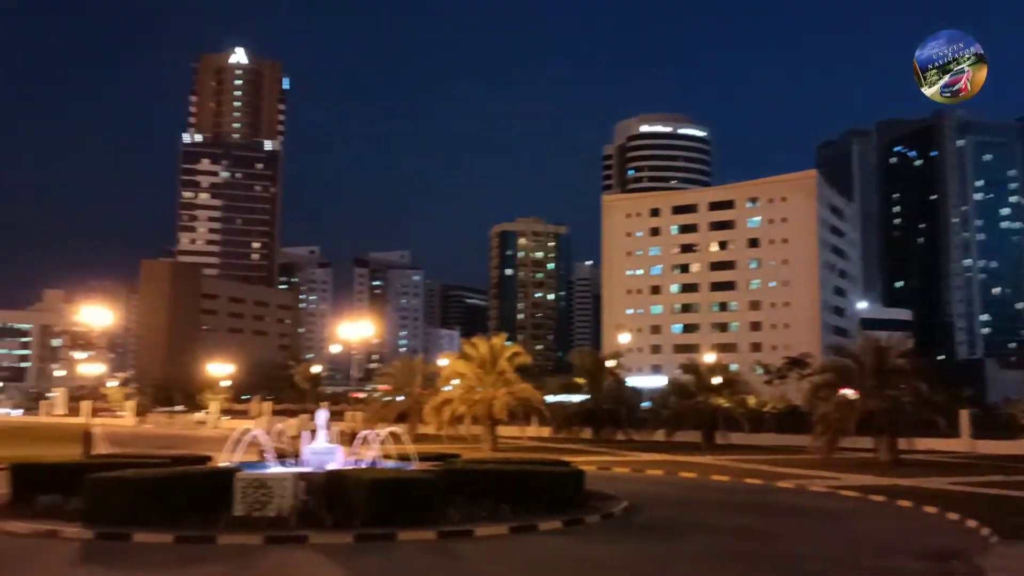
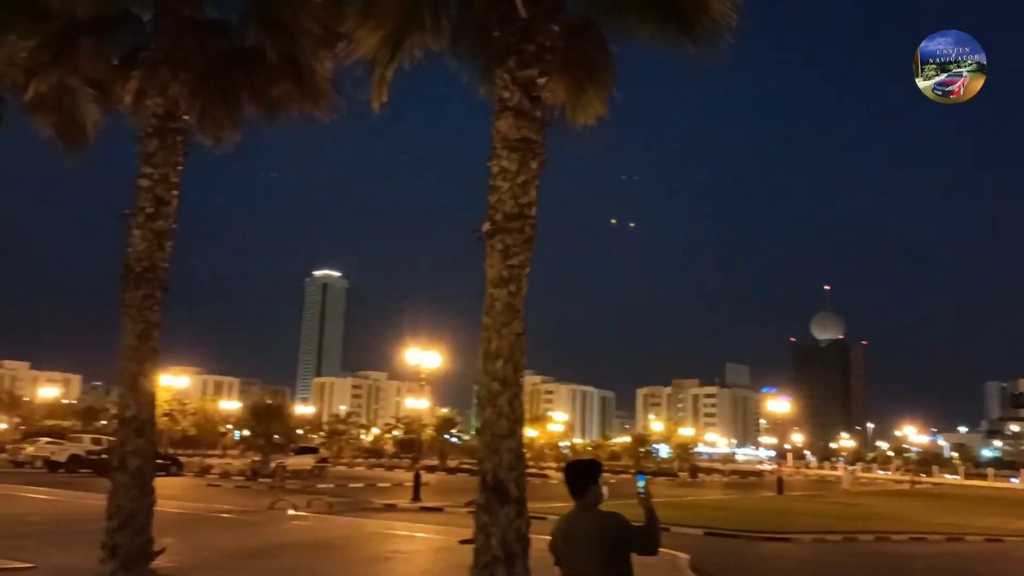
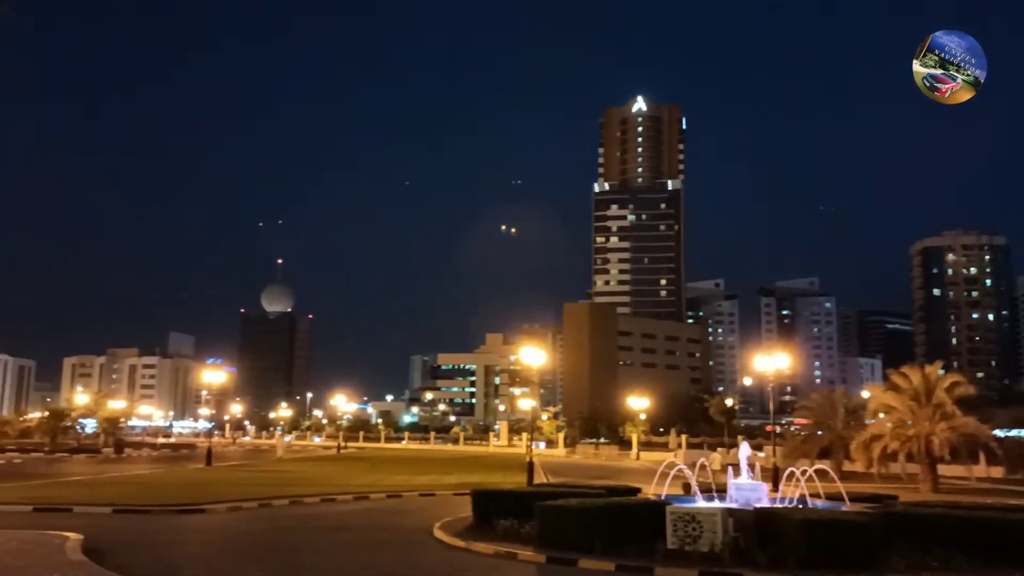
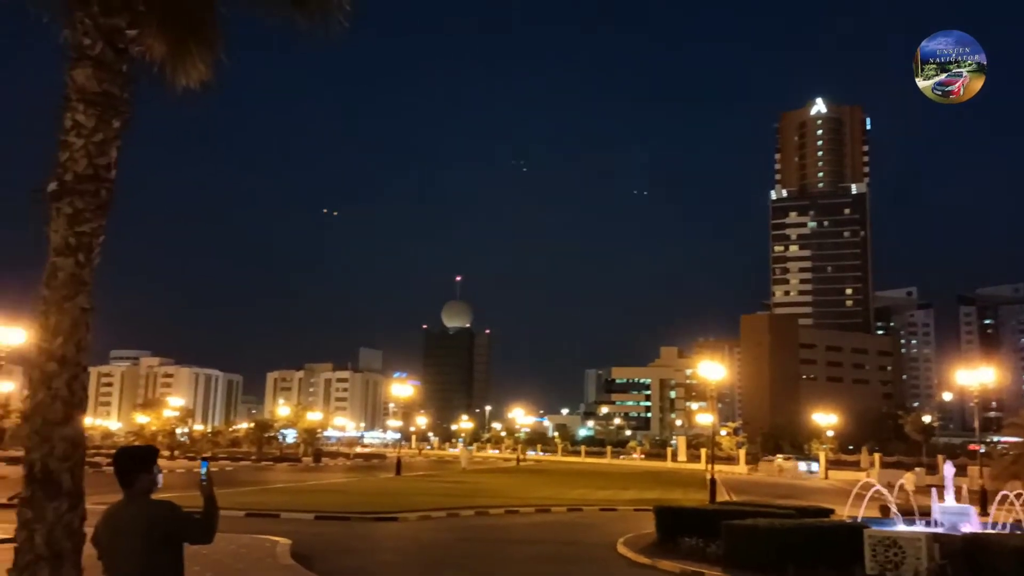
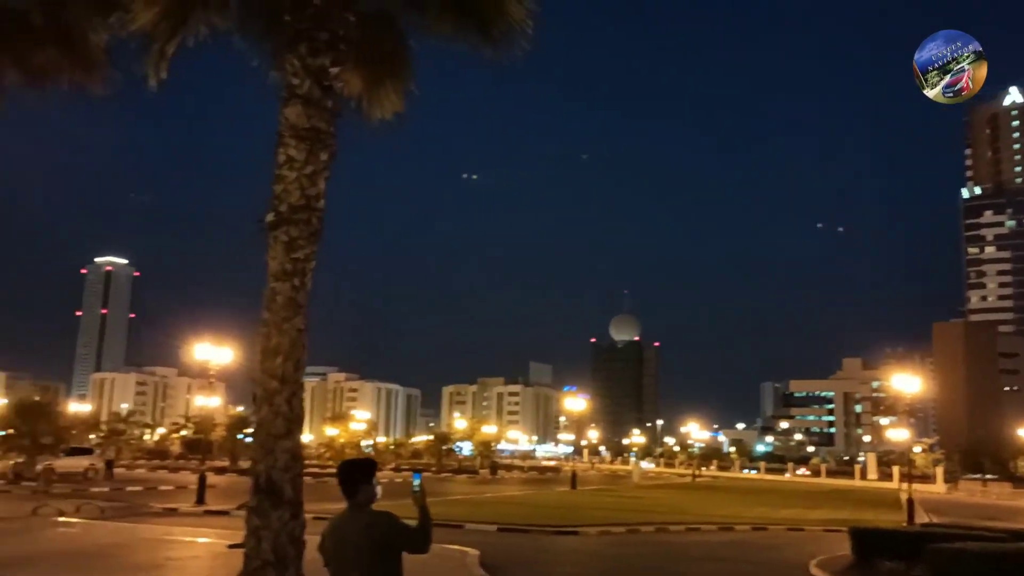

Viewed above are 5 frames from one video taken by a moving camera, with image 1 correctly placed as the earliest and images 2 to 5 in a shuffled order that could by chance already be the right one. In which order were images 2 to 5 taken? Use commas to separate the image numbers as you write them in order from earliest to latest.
3, 4, 5, 2
